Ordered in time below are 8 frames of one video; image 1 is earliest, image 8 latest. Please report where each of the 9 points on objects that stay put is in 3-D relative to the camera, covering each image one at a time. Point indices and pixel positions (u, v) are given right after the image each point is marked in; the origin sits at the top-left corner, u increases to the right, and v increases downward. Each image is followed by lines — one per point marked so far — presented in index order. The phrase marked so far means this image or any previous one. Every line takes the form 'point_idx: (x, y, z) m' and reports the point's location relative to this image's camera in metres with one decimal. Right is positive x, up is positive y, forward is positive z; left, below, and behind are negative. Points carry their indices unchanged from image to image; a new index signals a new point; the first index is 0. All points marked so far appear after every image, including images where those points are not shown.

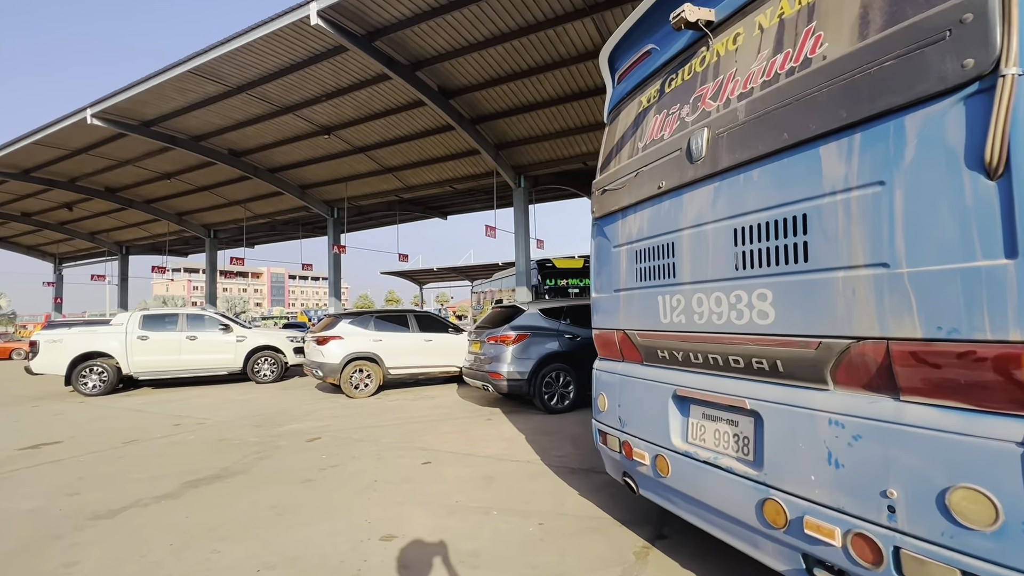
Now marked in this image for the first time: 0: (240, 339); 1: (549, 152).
0: (-6.4, -1.2, +11.2) m
1: (+1.2, +4.3, +15.1) m
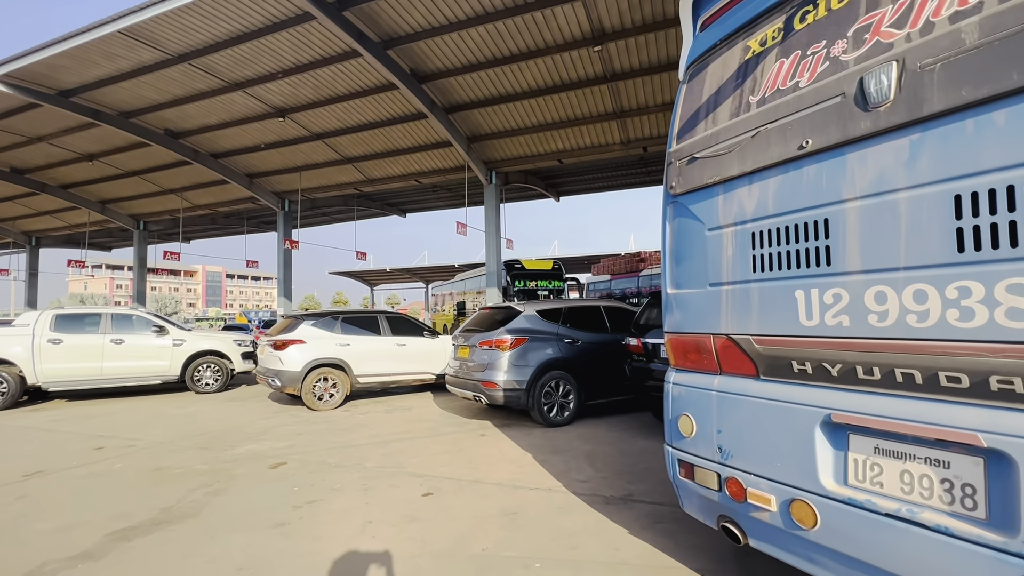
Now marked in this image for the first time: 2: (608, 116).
0: (-6.9, -1.2, +9.7) m
1: (+0.3, +4.3, +14.4) m
2: (+2.6, +4.6, +12.7) m
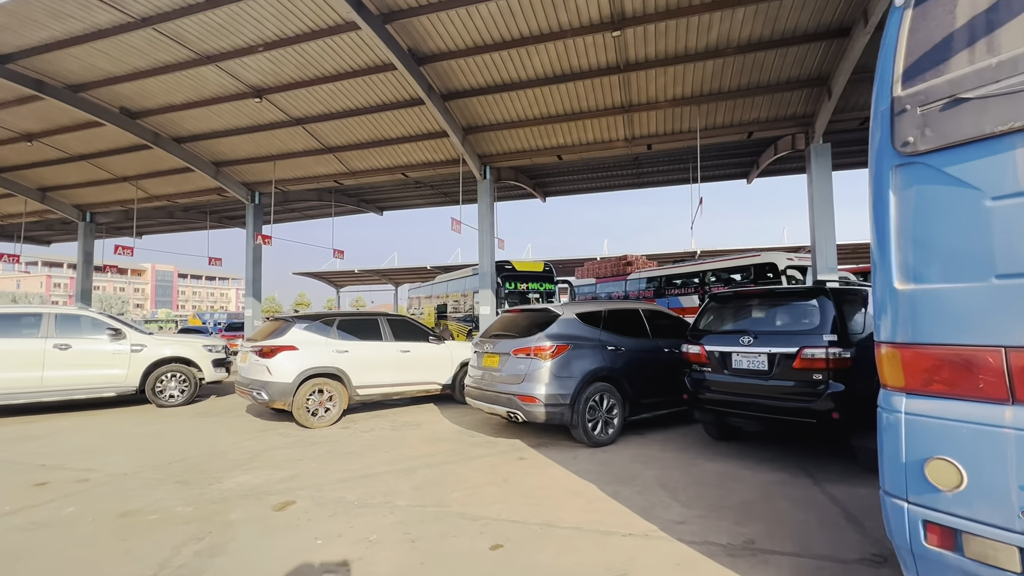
0: (-6.7, -1.1, +8.4) m
1: (+0.3, +4.2, +13.6) m
2: (+2.6, +4.5, +12.1) m
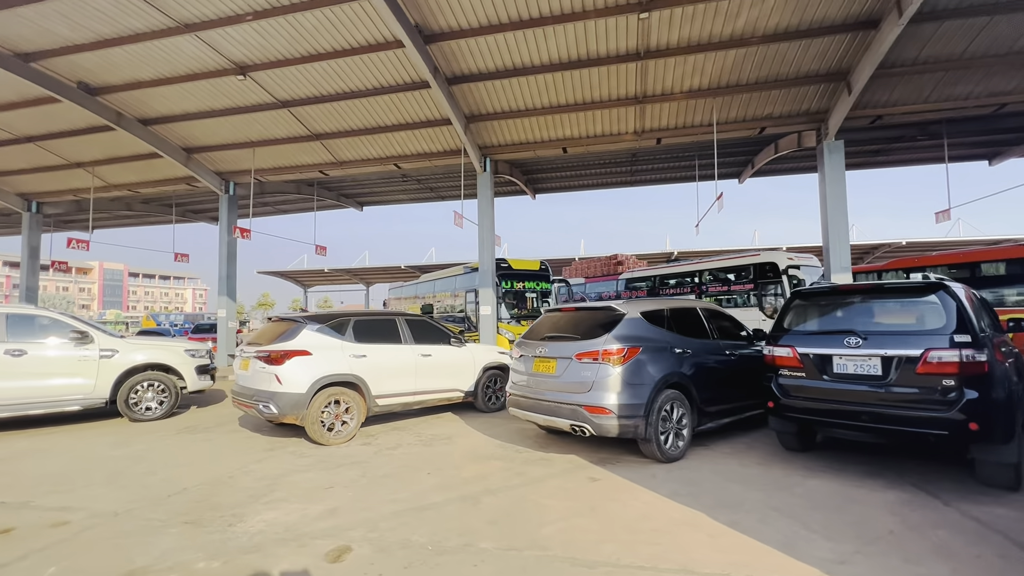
0: (-6.2, -1.0, +7.2) m
1: (+0.4, +4.3, +12.9) m
2: (+2.8, +4.6, +11.6) m
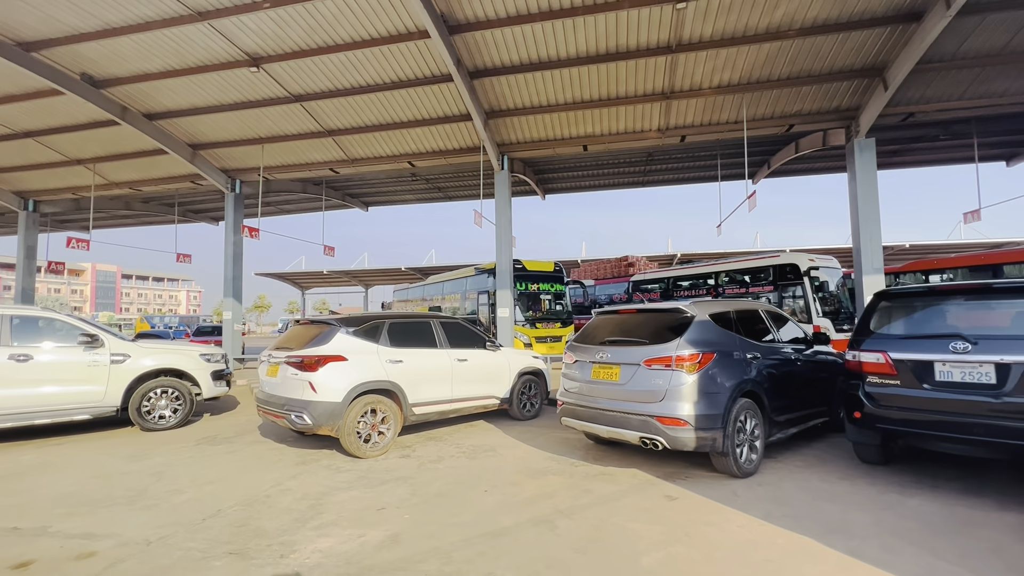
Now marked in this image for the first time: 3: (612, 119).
0: (-5.6, -1.0, +6.7) m
1: (+0.9, +4.2, +12.6) m
2: (+3.3, +4.5, +11.2) m
3: (+2.6, +4.3, +12.1) m
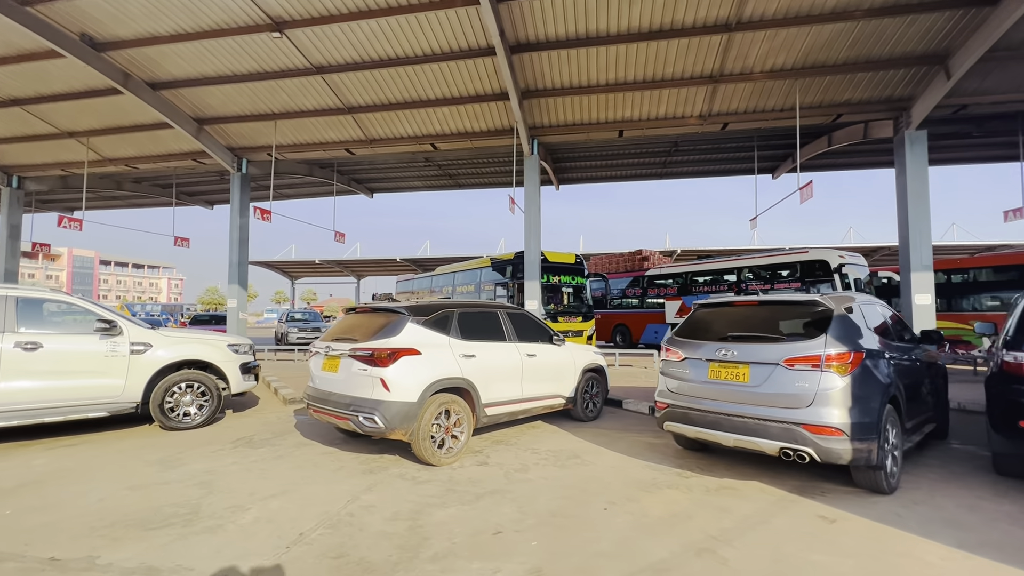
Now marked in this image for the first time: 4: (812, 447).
0: (-4.7, -0.8, +5.9) m
1: (+1.7, +4.4, +11.9) m
2: (+4.2, +4.7, +10.6) m
3: (+3.4, +4.5, +11.5) m
4: (+2.4, -1.3, +3.7) m
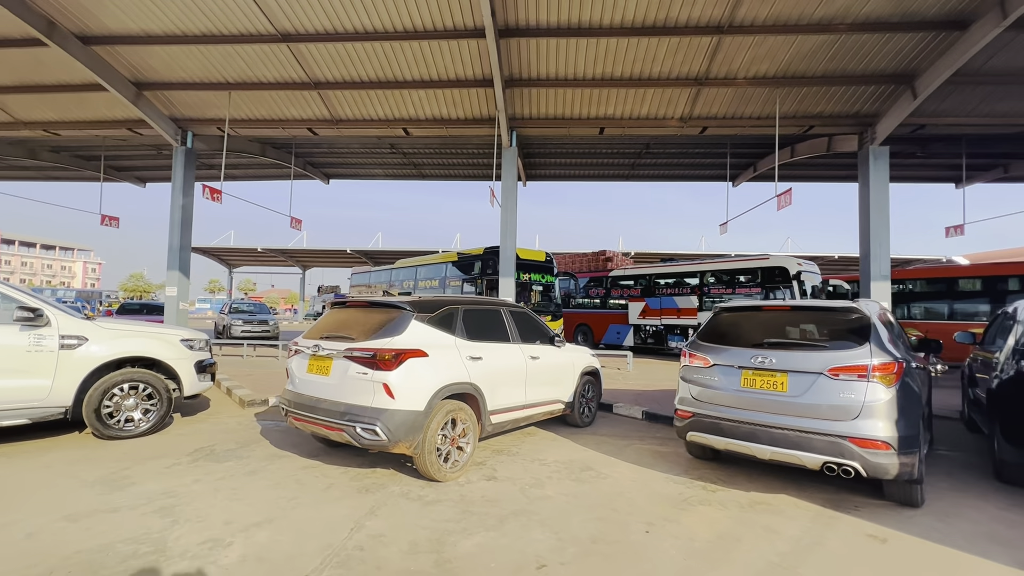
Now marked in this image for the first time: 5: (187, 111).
0: (-4.6, -0.6, +5.0) m
1: (+1.3, +4.5, +11.6) m
2: (+3.9, +4.6, +10.6) m
3: (+3.0, +4.5, +11.4) m
4: (+2.6, -1.3, +3.6) m
5: (-8.6, +4.7, +12.5) m
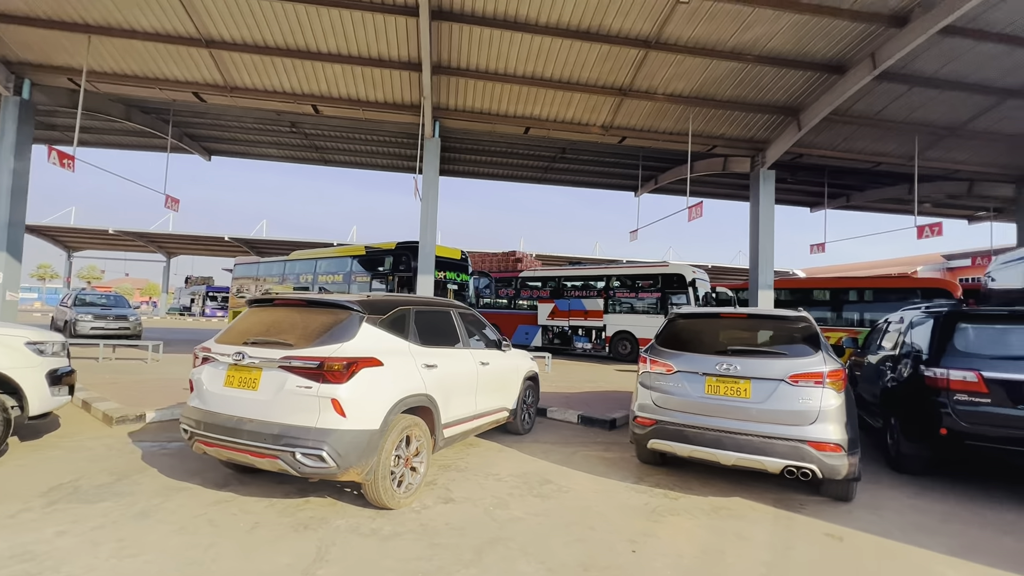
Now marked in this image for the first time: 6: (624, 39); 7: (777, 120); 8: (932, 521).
0: (-5.0, -0.5, +3.5) m
1: (-0.5, +4.5, +11.3) m
2: (+2.3, +4.5, +10.9) m
3: (+1.2, +4.4, +11.4) m
4: (+2.4, -1.4, +3.7) m
5: (-10.3, +5.0, +10.0) m
6: (+2.3, +5.0, +9.5) m
7: (+6.7, +4.2, +11.9) m
8: (+3.5, -1.9, +3.9) m
